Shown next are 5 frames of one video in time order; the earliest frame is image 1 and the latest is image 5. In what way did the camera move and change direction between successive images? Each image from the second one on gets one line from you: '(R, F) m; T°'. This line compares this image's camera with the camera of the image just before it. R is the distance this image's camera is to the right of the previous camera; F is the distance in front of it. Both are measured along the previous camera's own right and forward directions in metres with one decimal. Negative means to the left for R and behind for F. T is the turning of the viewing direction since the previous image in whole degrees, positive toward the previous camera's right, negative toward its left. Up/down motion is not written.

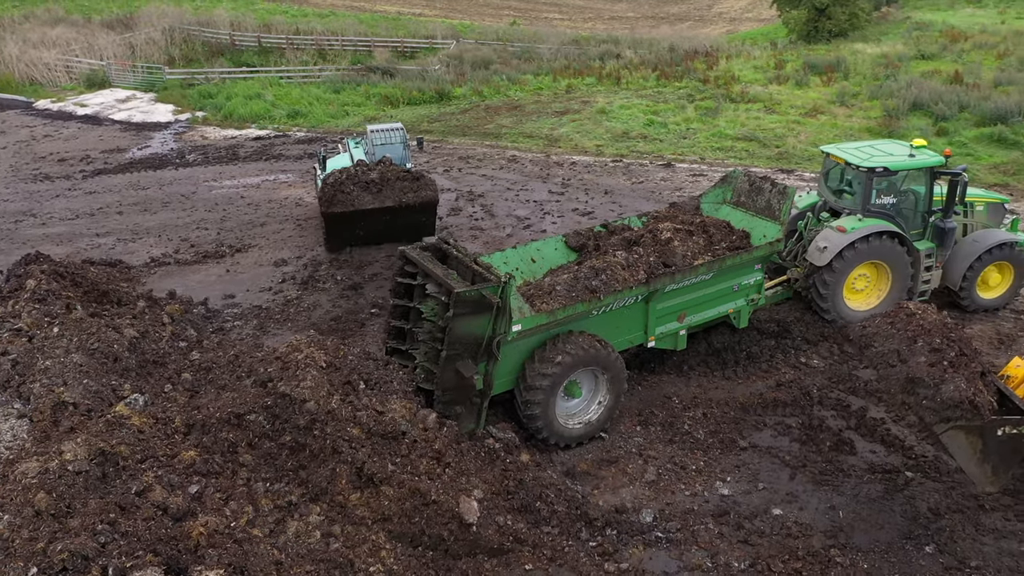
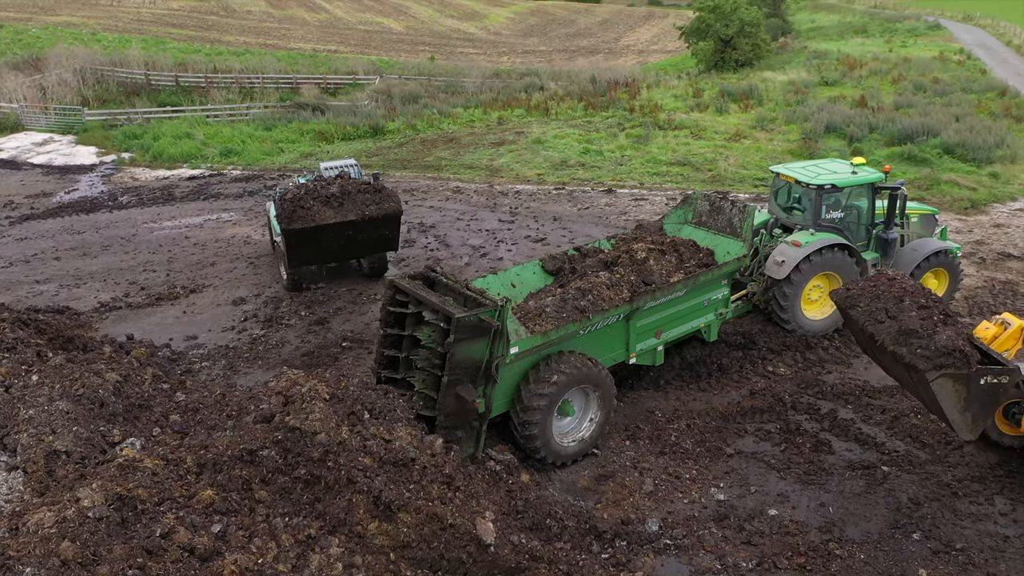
(-0.6, -0.1) m; +6°
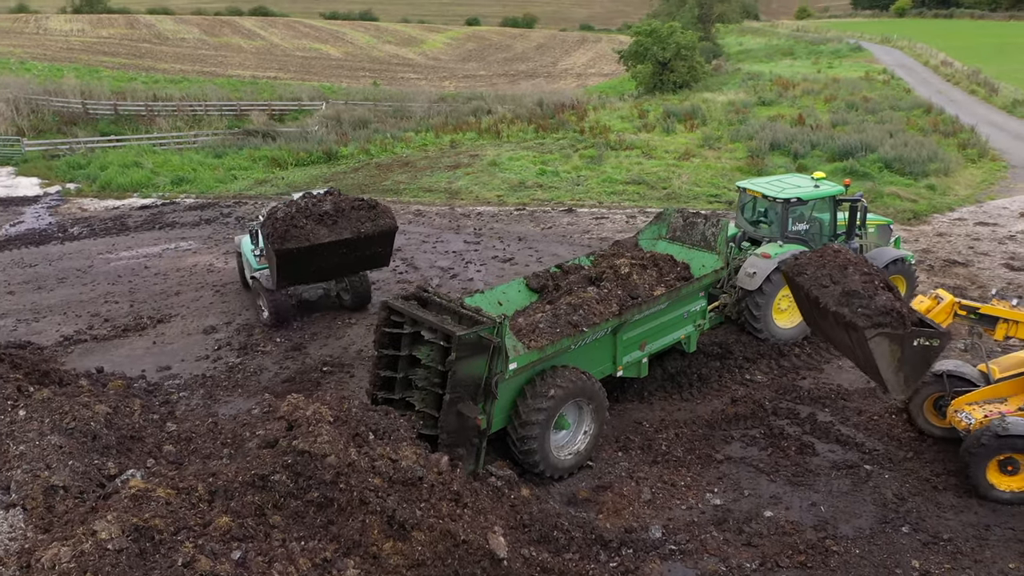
(-0.4, -0.1) m; +4°
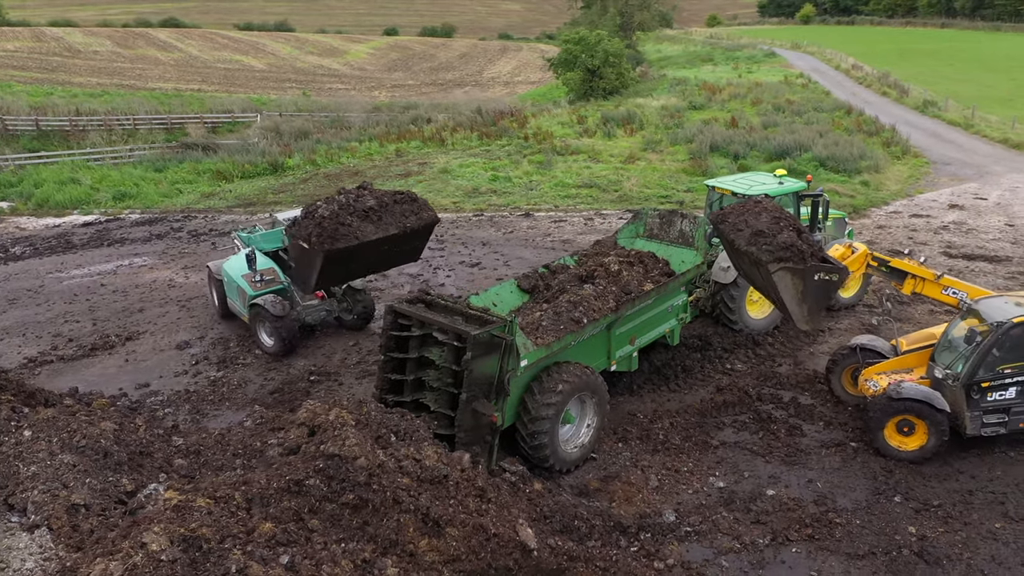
(-0.6, -0.1) m; +5°
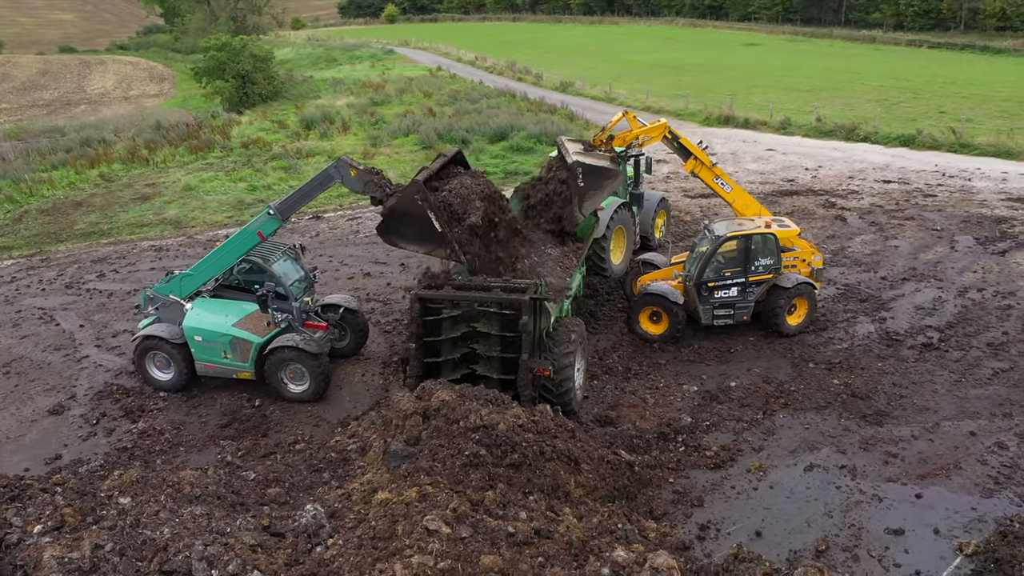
(-3.3, +0.1) m; +26°
